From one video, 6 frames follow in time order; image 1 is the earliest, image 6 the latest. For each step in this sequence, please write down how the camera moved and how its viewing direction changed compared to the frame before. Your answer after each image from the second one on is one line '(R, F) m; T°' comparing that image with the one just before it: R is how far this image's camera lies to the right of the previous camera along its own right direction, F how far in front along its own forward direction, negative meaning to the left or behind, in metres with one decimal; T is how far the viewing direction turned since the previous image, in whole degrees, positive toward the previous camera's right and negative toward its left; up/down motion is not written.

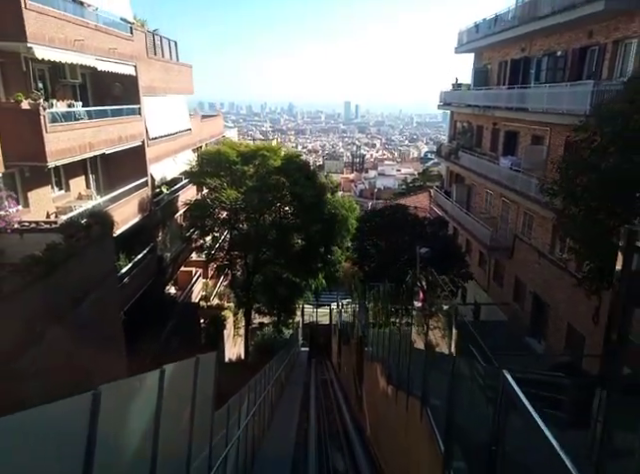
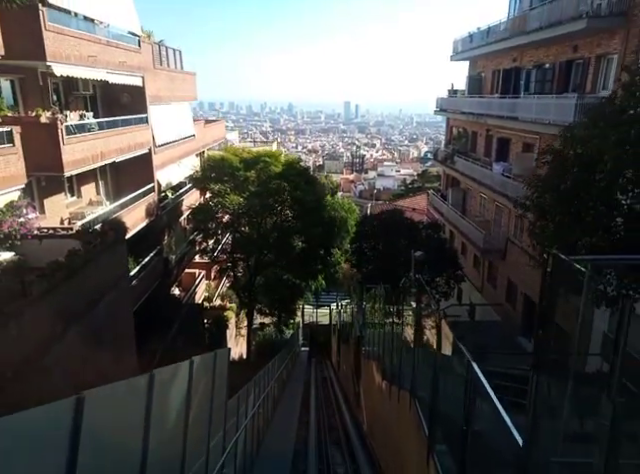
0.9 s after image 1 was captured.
(0.0, -0.6) m; 0°
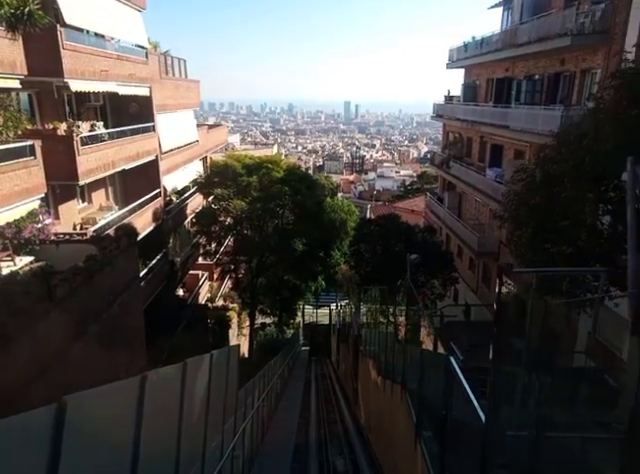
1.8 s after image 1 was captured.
(0.0, -0.7) m; 0°
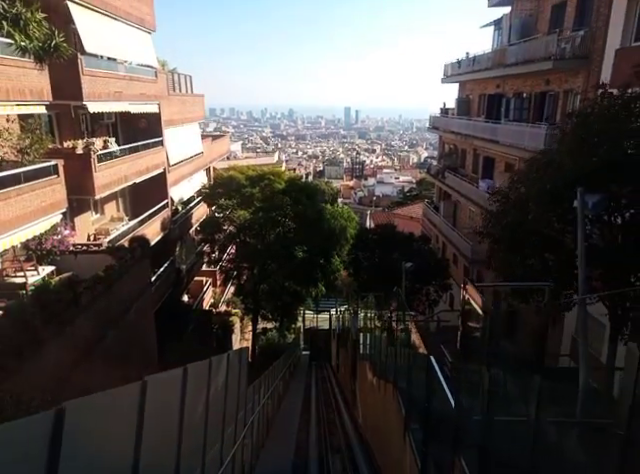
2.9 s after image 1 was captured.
(0.0, -0.8) m; 0°
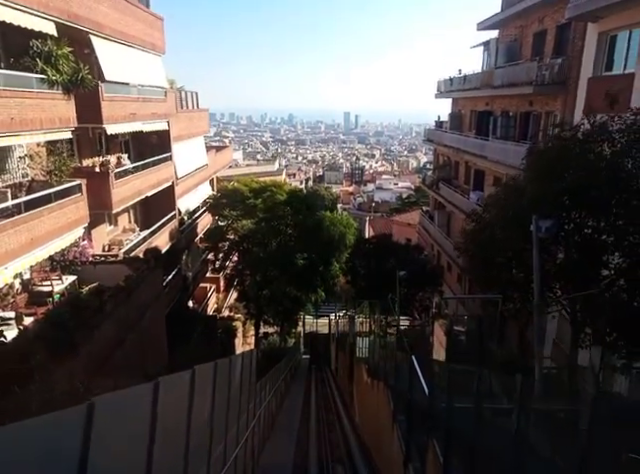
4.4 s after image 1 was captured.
(0.0, -1.0) m; 0°
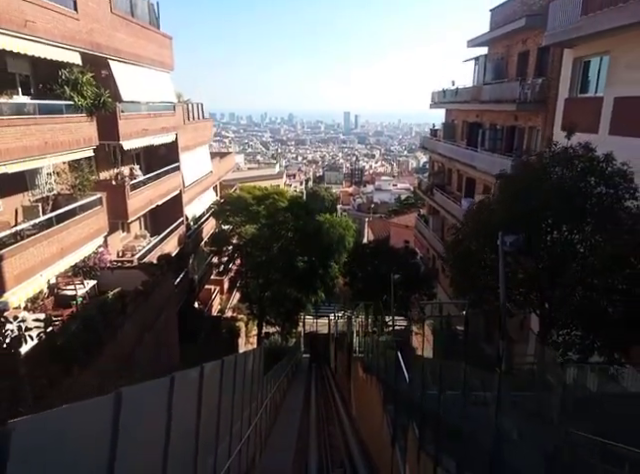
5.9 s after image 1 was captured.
(0.0, -1.1) m; 0°
